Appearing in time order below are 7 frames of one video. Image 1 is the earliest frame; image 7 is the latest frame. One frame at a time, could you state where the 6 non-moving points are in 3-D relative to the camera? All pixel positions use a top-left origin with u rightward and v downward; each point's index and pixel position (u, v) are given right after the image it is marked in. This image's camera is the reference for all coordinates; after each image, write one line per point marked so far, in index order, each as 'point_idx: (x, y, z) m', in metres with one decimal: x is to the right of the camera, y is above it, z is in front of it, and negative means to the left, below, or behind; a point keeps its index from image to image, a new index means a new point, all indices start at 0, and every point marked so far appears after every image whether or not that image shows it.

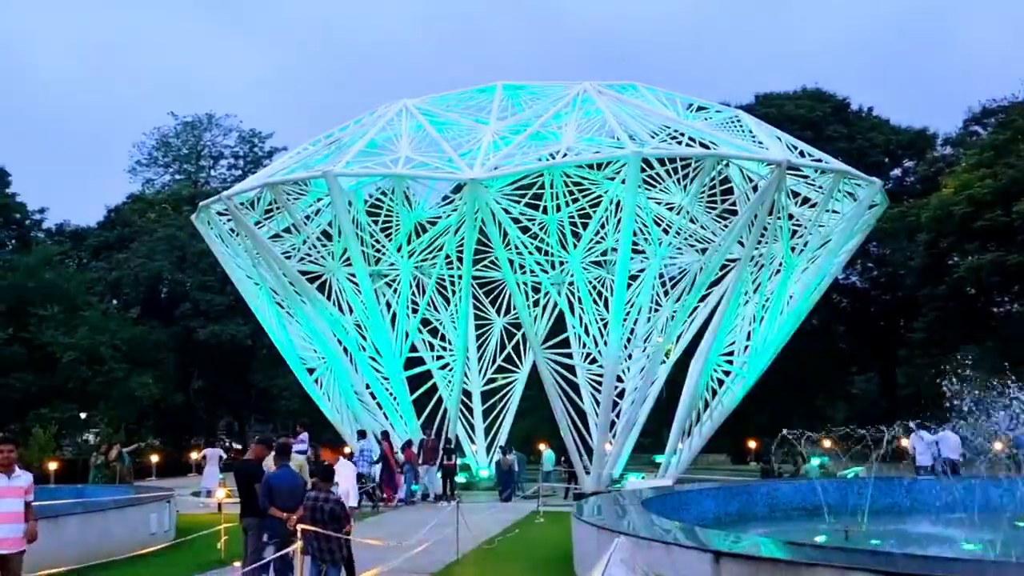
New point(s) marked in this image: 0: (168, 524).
0: (-4.9, -3.4, +15.5) m
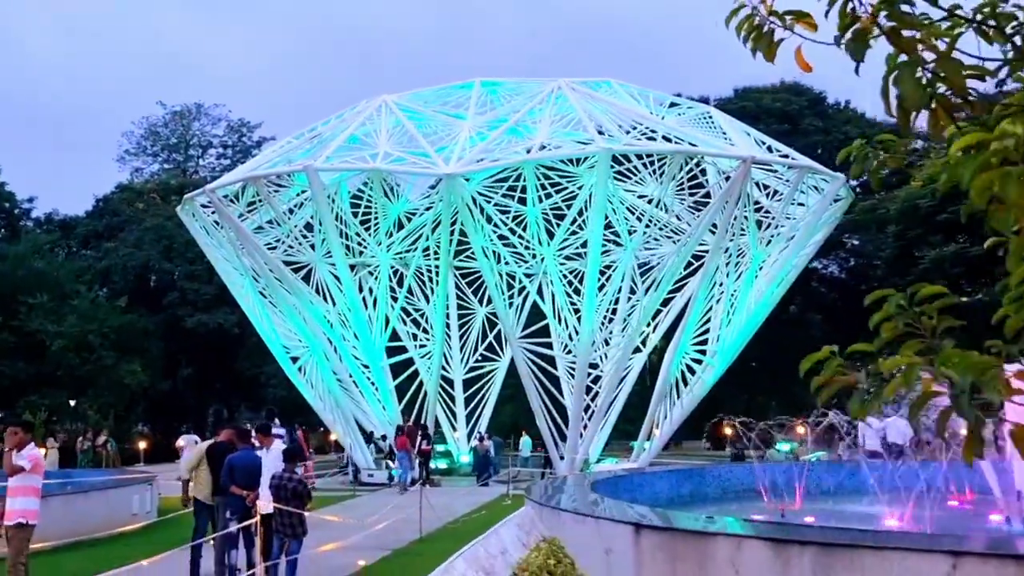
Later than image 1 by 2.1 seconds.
0: (-5.4, -3.3, +16.3) m
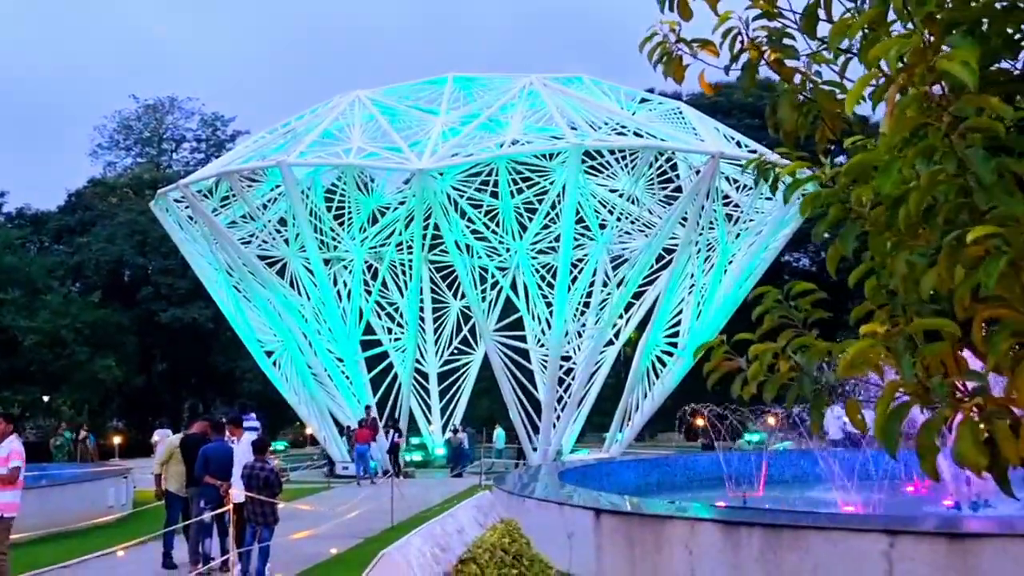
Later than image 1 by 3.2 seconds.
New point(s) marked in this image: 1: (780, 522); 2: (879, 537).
0: (-5.9, -3.2, +16.5) m
1: (+1.7, -1.5, +7.1) m
2: (+2.3, -1.5, +6.7) m
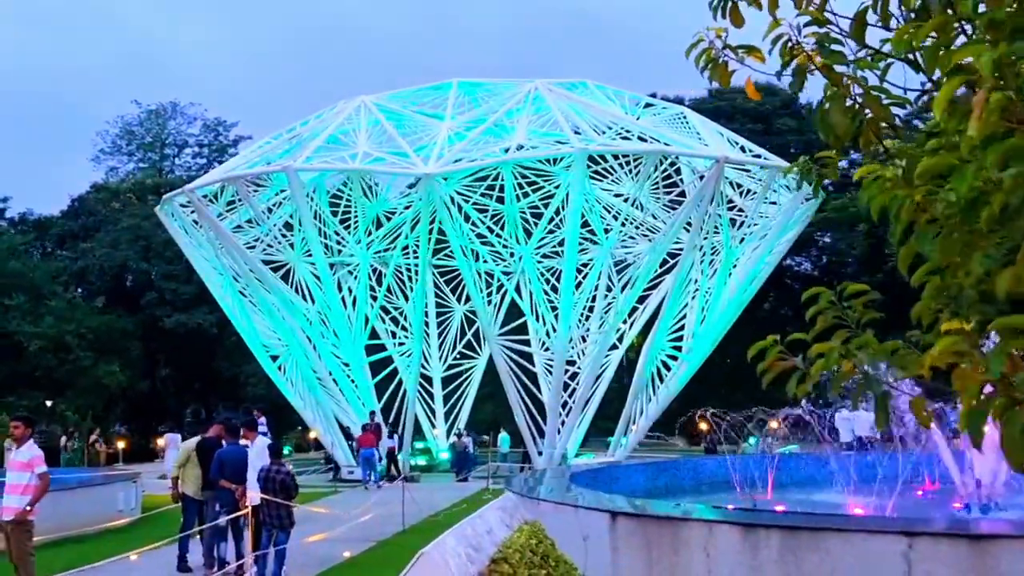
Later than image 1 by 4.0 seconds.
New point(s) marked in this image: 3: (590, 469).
0: (-5.7, -3.3, +16.5) m
1: (+1.9, -1.5, +7.1) m
2: (+2.4, -1.6, +6.7) m
3: (+1.0, -2.3, +14.0) m
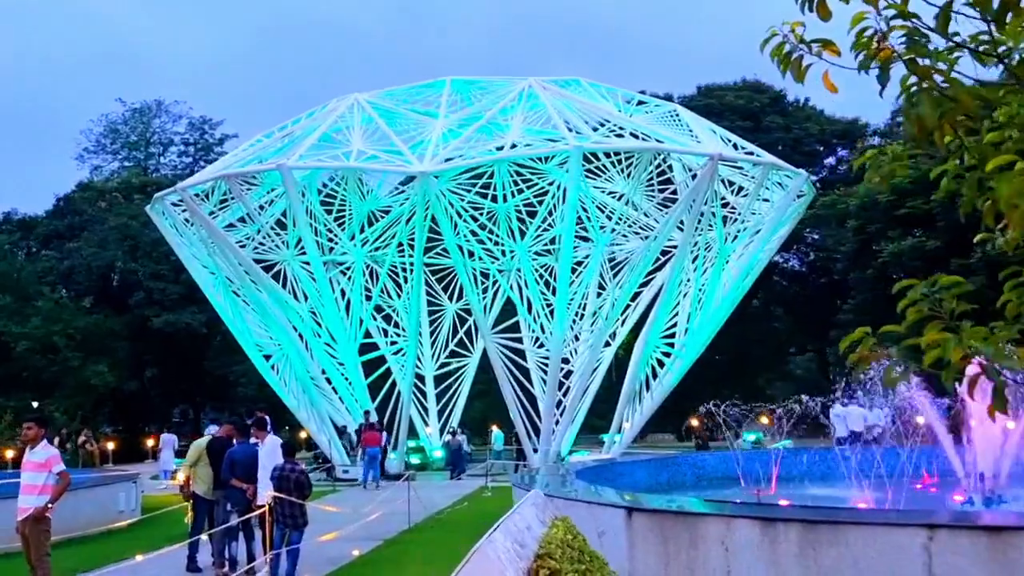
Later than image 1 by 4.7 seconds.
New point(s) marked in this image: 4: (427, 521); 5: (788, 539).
0: (-5.7, -3.3, +16.5) m
1: (+2.0, -1.5, +7.2) m
2: (+2.5, -1.5, +6.8) m
3: (+1.0, -2.3, +14.1) m
4: (-1.1, -2.9, +13.7) m
5: (+1.9, -1.7, +7.3) m
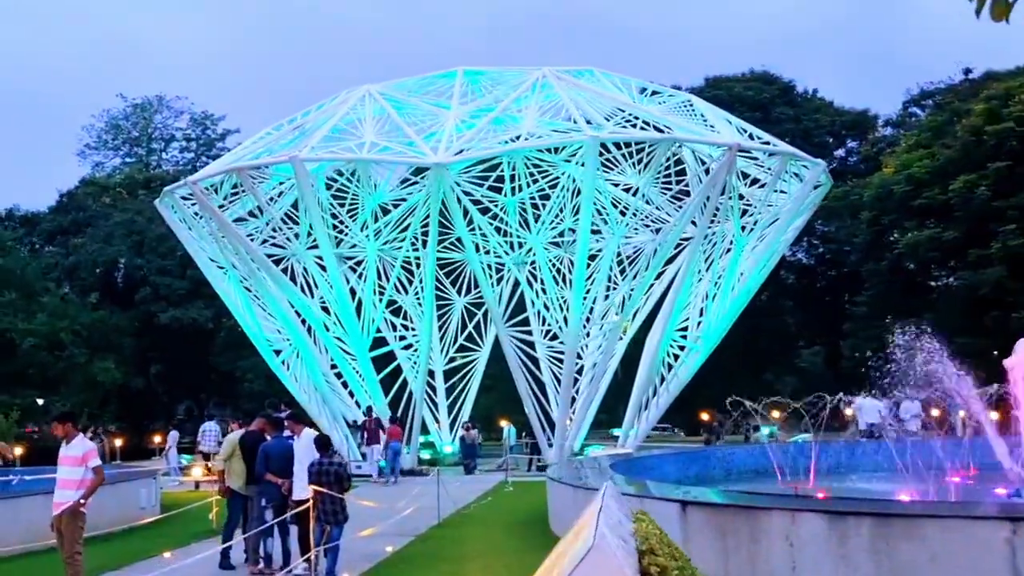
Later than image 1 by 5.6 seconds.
0: (-5.3, -3.2, +16.3) m
1: (+2.4, -1.4, +7.0) m
2: (+2.9, -1.4, +6.6) m
3: (+1.4, -2.2, +13.9) m
4: (-0.7, -2.8, +13.5) m
5: (+2.2, -1.6, +7.1) m
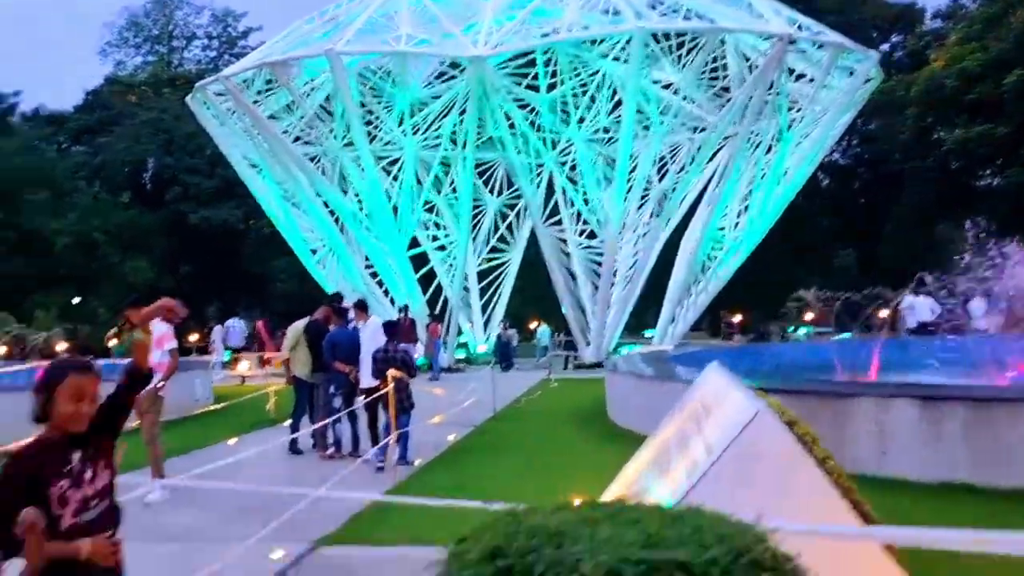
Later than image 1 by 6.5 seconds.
0: (-4.6, -1.6, +16.4) m
1: (+3.0, -0.7, +6.8) m
2: (+3.5, -0.7, +6.4) m
3: (+2.1, -0.8, +13.7) m
4: (0.0, -1.5, +13.5) m
5: (+2.8, -0.8, +6.9) m
